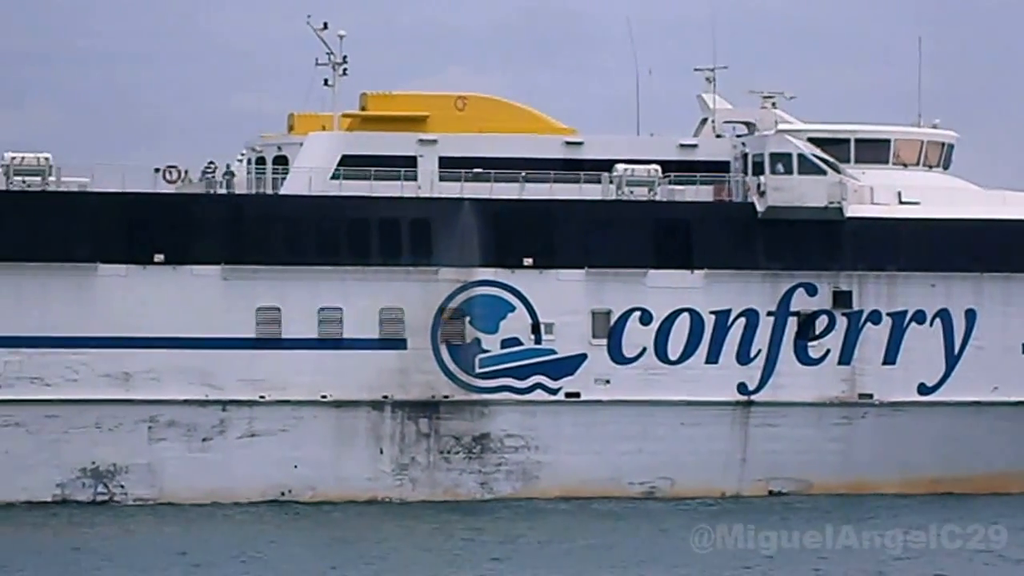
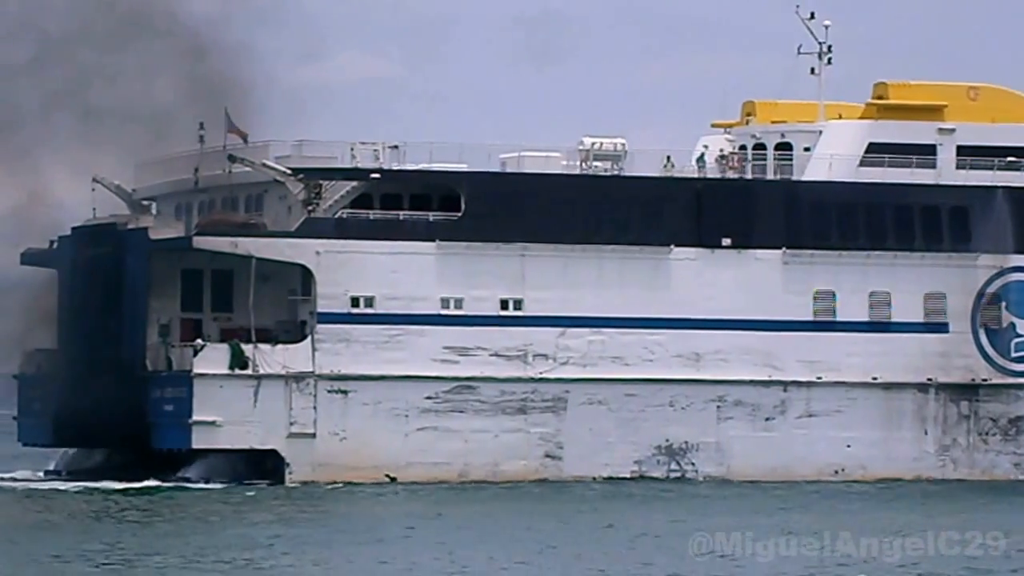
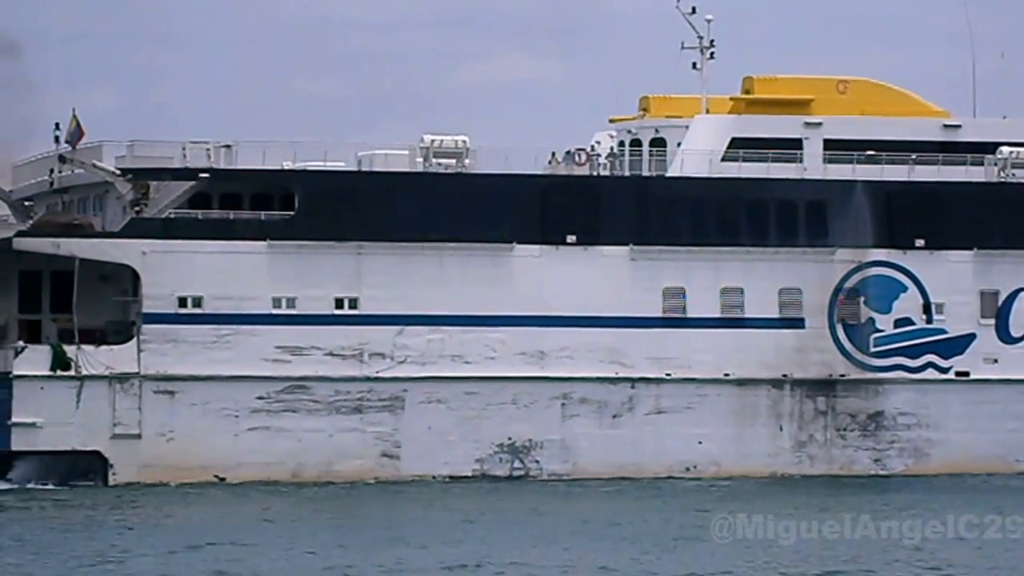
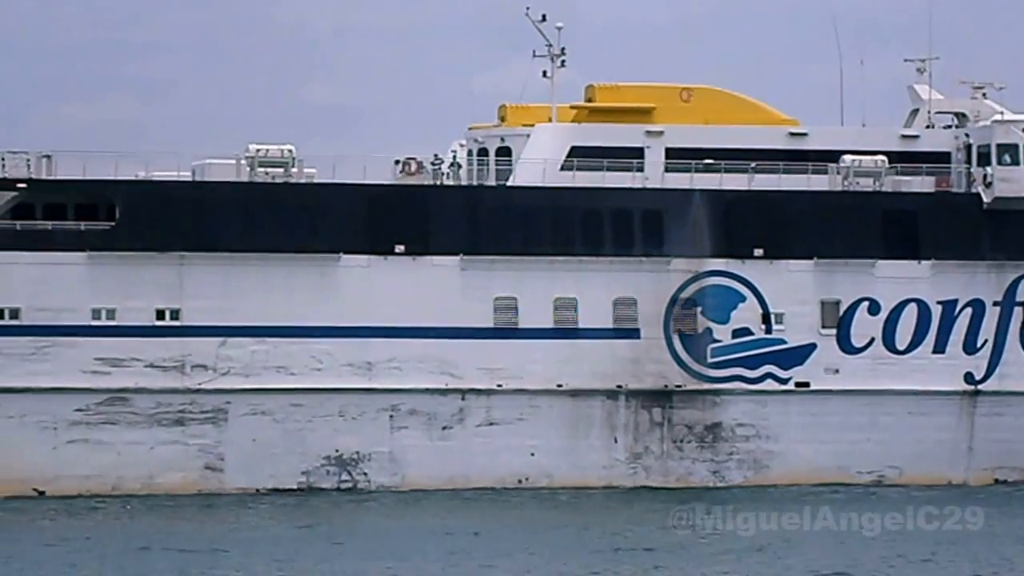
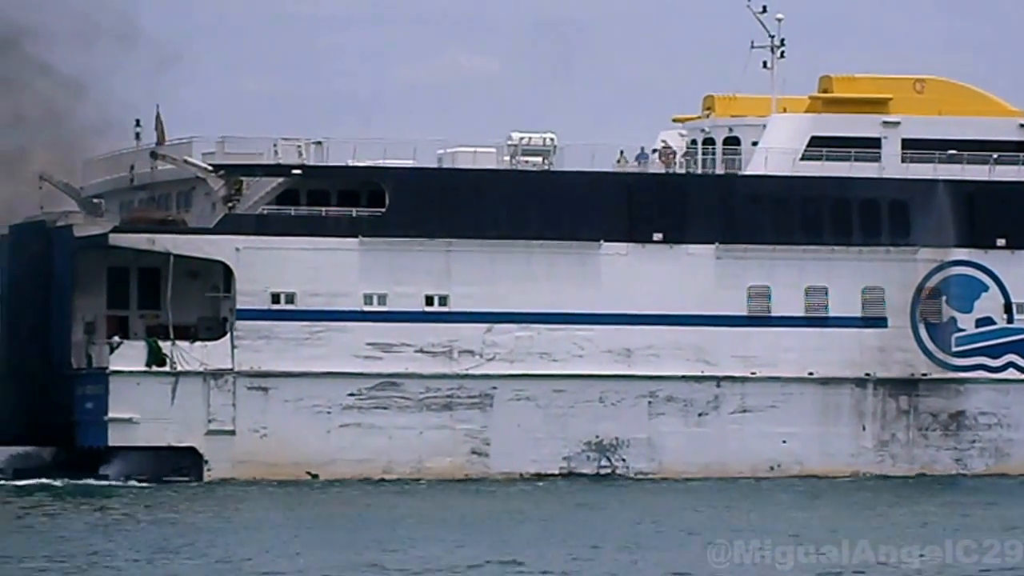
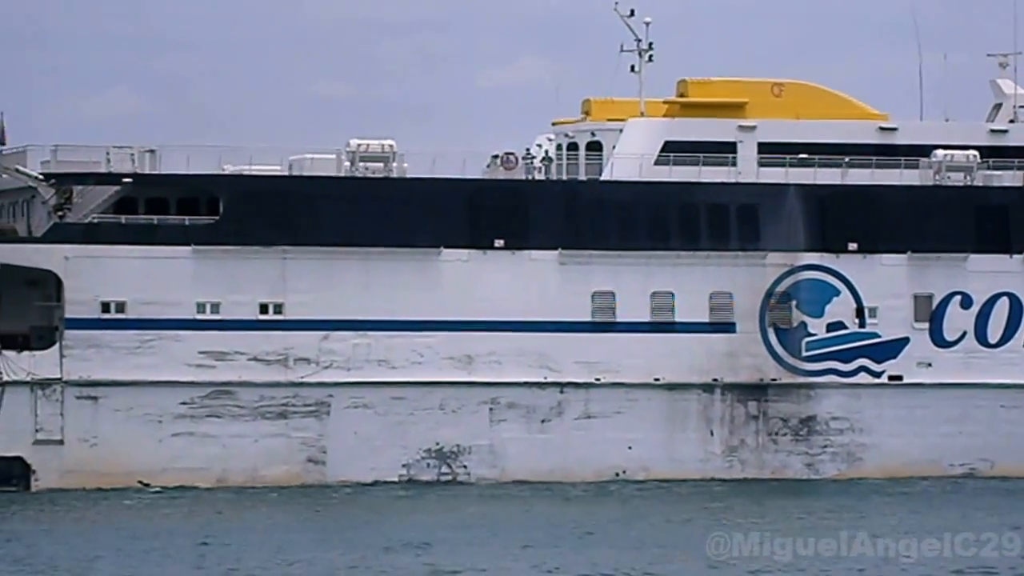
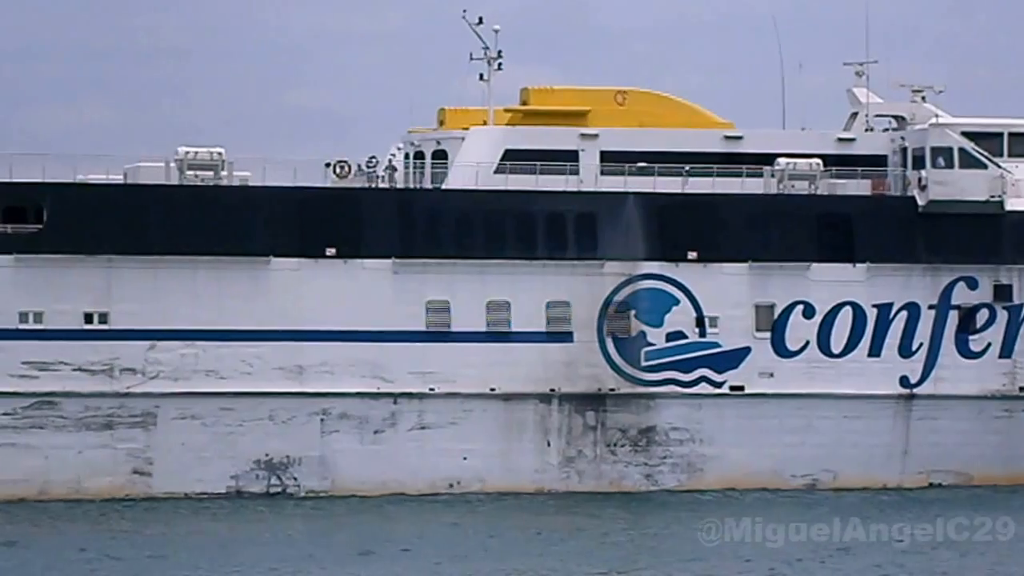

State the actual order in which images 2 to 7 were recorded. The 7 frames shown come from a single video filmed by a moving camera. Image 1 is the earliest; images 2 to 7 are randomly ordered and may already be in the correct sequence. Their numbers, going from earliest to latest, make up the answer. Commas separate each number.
7, 4, 6, 3, 5, 2
